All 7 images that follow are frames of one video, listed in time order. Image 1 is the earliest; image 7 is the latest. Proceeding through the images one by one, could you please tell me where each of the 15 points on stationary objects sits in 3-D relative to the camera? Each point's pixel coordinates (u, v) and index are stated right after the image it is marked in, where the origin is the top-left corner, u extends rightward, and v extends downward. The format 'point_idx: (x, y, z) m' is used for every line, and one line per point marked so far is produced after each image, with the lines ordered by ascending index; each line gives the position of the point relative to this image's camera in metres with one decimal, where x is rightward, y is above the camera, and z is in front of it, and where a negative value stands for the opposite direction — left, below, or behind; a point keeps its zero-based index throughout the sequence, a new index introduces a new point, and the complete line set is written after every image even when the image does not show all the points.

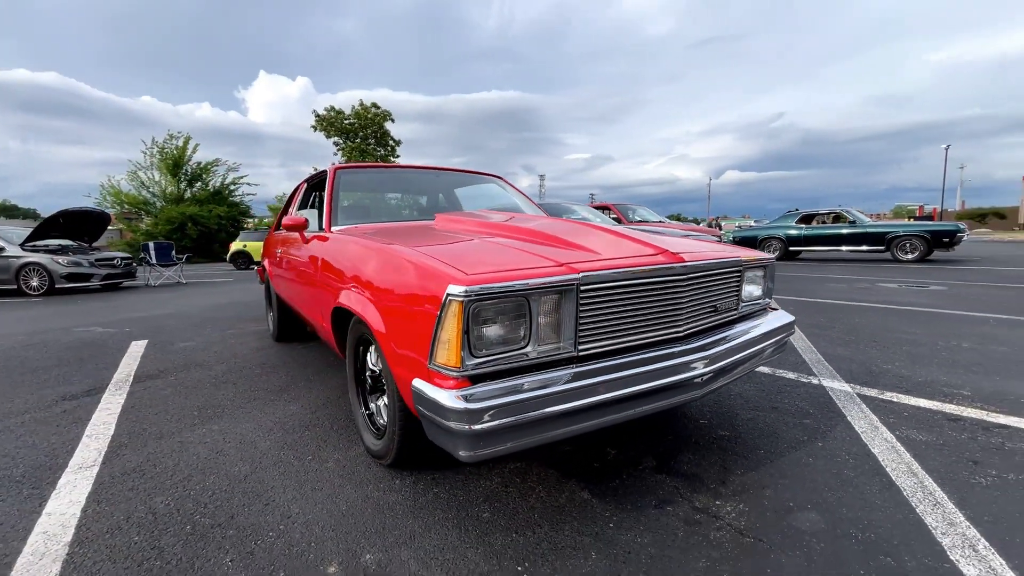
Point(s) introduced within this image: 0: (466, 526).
0: (-0.2, -0.9, +1.7) m
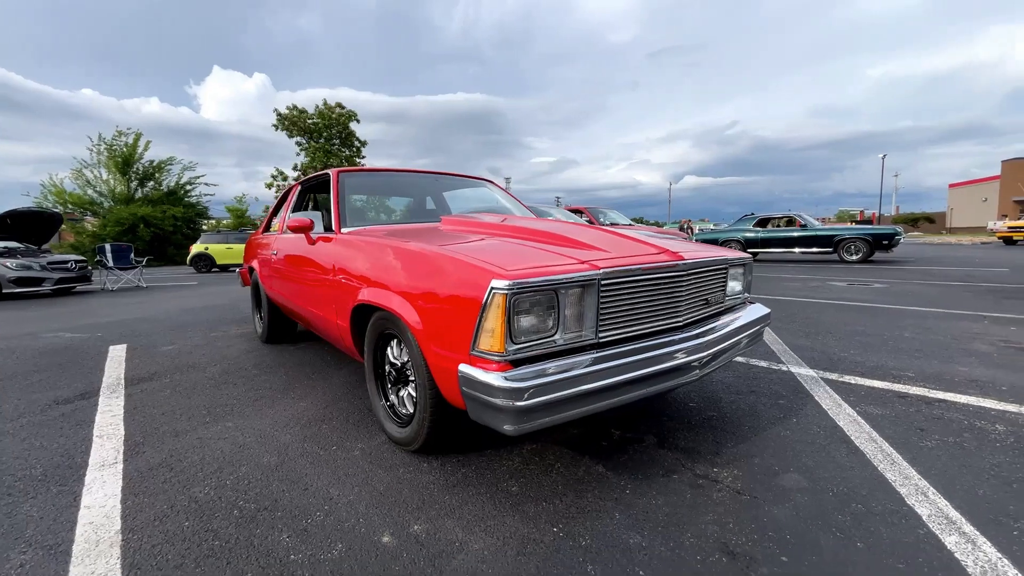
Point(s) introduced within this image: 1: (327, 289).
0: (-0.1, -0.9, +1.9) m
1: (-1.3, 0.0, +3.1) m
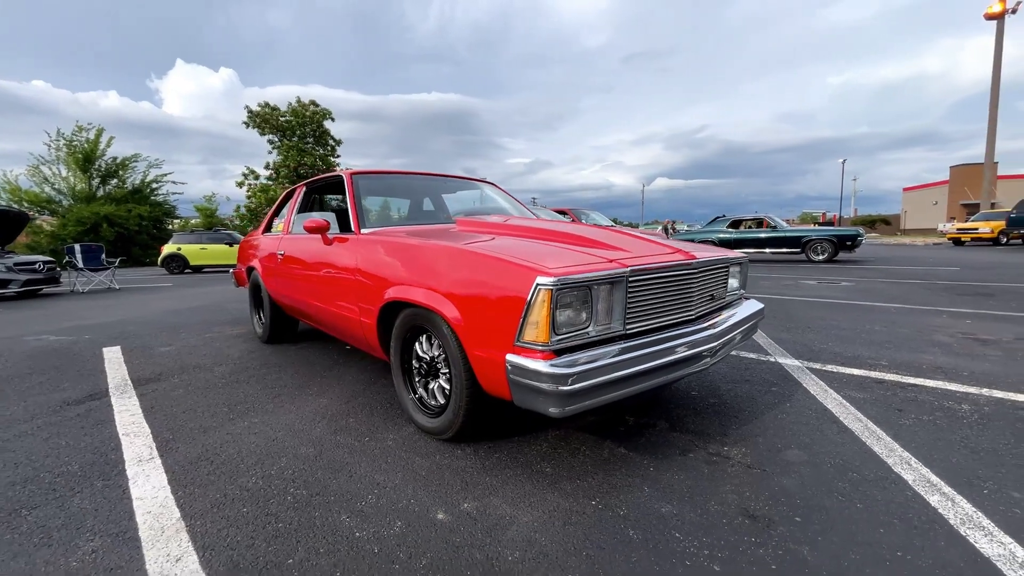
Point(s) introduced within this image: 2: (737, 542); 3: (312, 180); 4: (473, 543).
0: (+0.1, -0.9, +2.0) m
1: (-1.2, 0.0, +3.2) m
2: (+0.8, -0.9, +1.6) m
3: (-1.8, +1.0, +4.1) m
4: (-0.1, -0.9, +1.6) m
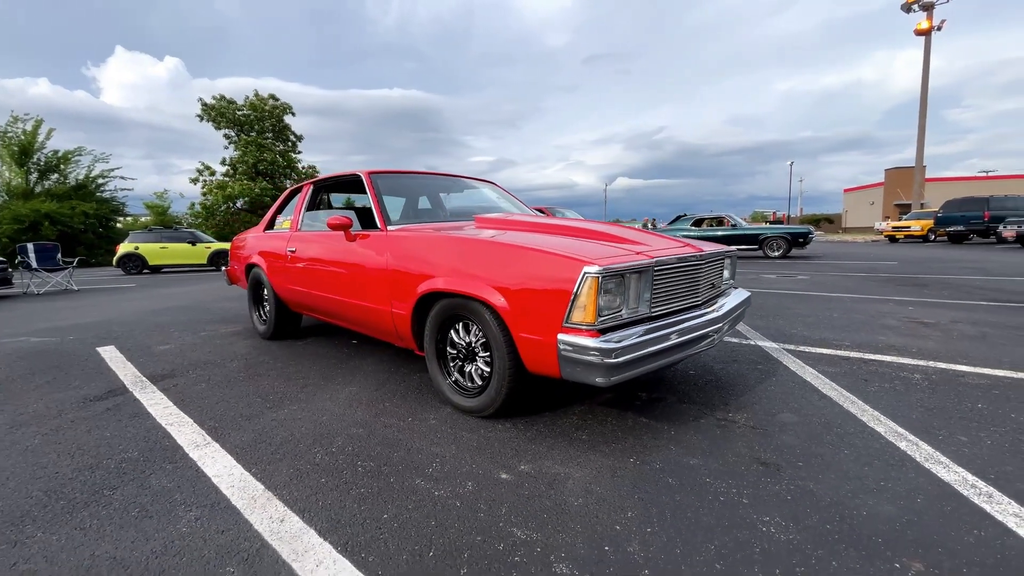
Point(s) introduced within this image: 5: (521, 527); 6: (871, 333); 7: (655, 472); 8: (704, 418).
0: (+0.3, -0.8, +2.3) m
1: (-1.1, 0.0, +3.4) m
2: (+1.1, -0.8, +1.9) m
3: (-1.8, +1.1, +4.2) m
4: (+0.1, -0.9, +1.9) m
5: (0.0, -0.9, +1.6) m
6: (+3.7, -0.5, +4.5) m
7: (+0.7, -0.8, +2.0) m
8: (+1.1, -0.8, +2.6) m
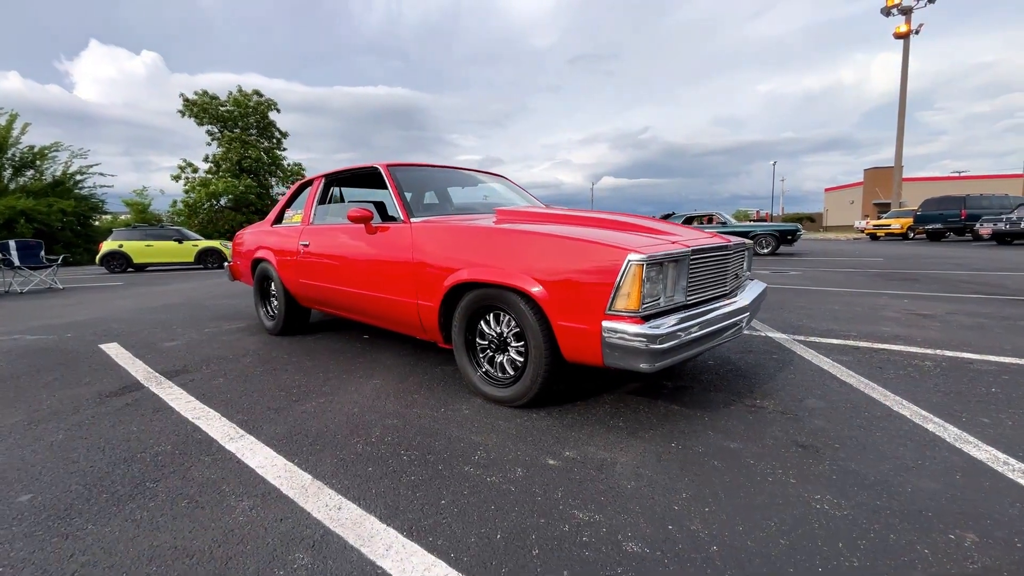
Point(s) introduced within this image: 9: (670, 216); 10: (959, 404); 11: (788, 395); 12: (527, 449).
0: (+0.5, -0.8, +2.3) m
1: (-0.9, +0.1, +3.4) m
2: (+1.3, -0.8, +2.0) m
3: (-1.7, +1.1, +4.2) m
4: (+0.3, -0.8, +1.9) m
5: (+0.3, -0.8, +1.7) m
6: (+3.8, -0.4, +4.6) m
7: (+0.9, -0.8, +2.0) m
8: (+1.3, -0.7, +2.6) m
9: (+6.1, +2.7, +16.9) m
10: (+2.6, -0.7, +2.6) m
11: (+1.7, -0.7, +2.8) m
12: (+0.1, -0.8, +2.1) m
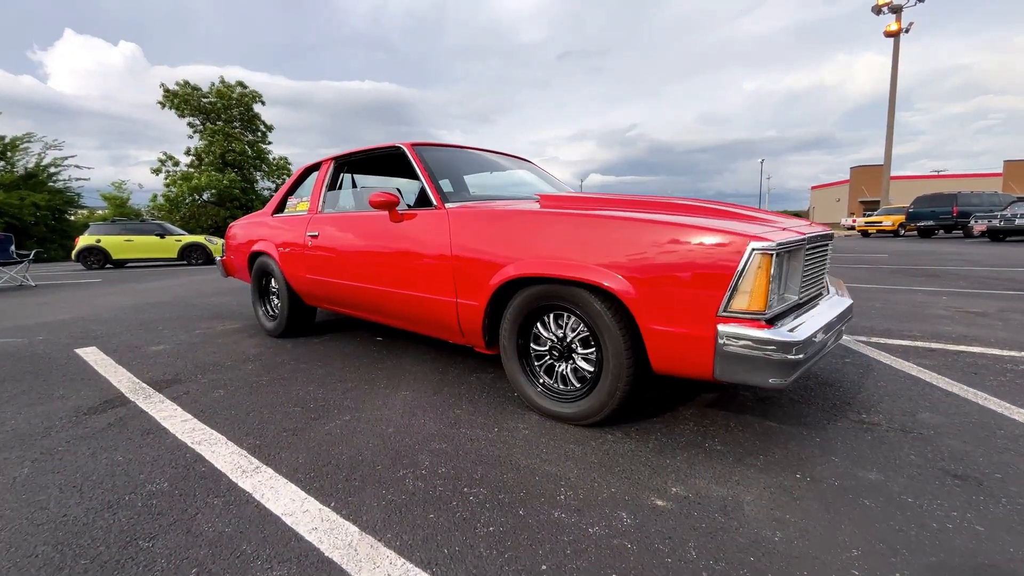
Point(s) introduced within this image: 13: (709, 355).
0: (+0.9, -0.7, +1.9) m
1: (-0.6, +0.1, +2.9) m
2: (+1.6, -0.8, +1.6) m
3: (-1.4, +1.1, +3.7) m
4: (+0.7, -0.8, +1.5) m
5: (+0.6, -0.8, +1.3) m
6: (+4.1, -0.3, +4.3) m
7: (+1.2, -0.8, +1.7) m
8: (+1.7, -0.7, +2.2) m
9: (+6.1, +2.9, +16.6) m
10: (+2.9, -0.7, +2.2) m
11: (+2.1, -0.7, +2.4) m
12: (+0.4, -0.8, +1.7) m
13: (+0.8, -0.3, +1.8) m
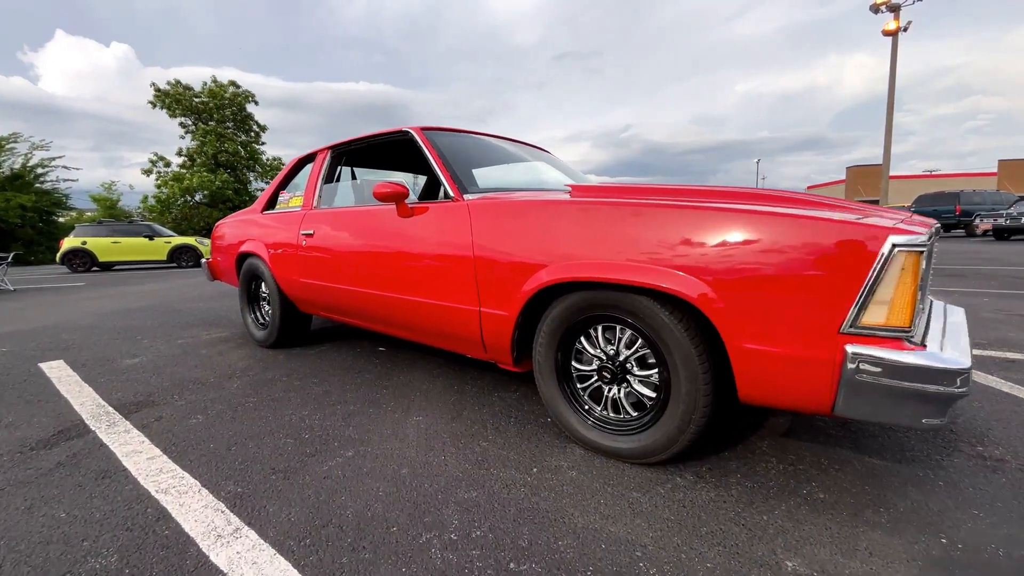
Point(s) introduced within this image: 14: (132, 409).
0: (+1.1, -0.8, +1.5) m
1: (-0.5, +0.1, +2.5) m
2: (+1.8, -0.8, +1.2) m
3: (-1.2, +1.1, +3.3) m
4: (+0.9, -0.8, +1.1) m
5: (+0.8, -0.8, +0.8) m
6: (+4.2, -0.4, +3.9) m
7: (+1.4, -0.8, +1.2) m
8: (+1.8, -0.7, +1.8) m
9: (+6.1, +2.8, +16.2) m
10: (+3.1, -0.7, +1.8) m
11: (+2.2, -0.7, +2.0) m
12: (+0.6, -0.8, +1.3) m
13: (+1.0, -0.3, +1.4) m
14: (-2.3, -0.7, +2.6) m
